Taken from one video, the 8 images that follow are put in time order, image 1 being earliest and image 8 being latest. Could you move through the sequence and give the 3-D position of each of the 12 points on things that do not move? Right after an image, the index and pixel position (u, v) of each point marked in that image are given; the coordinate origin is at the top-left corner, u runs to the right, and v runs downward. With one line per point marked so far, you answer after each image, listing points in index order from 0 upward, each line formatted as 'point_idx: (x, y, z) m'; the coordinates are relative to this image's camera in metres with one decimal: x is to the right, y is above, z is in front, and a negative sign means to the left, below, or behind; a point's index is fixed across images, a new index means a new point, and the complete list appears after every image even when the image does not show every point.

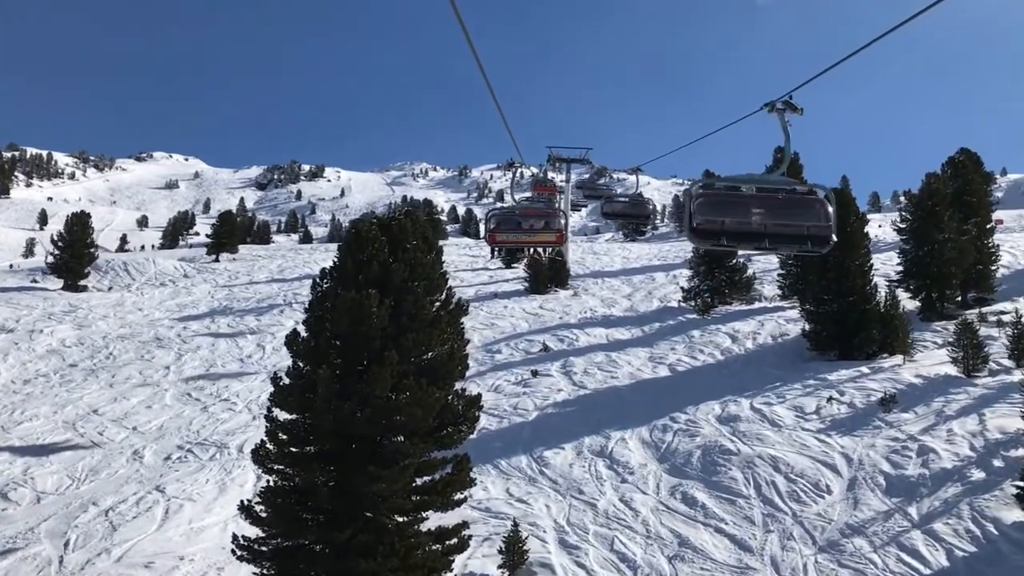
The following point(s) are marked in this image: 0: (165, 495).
0: (-6.7, -4.0, +12.6) m
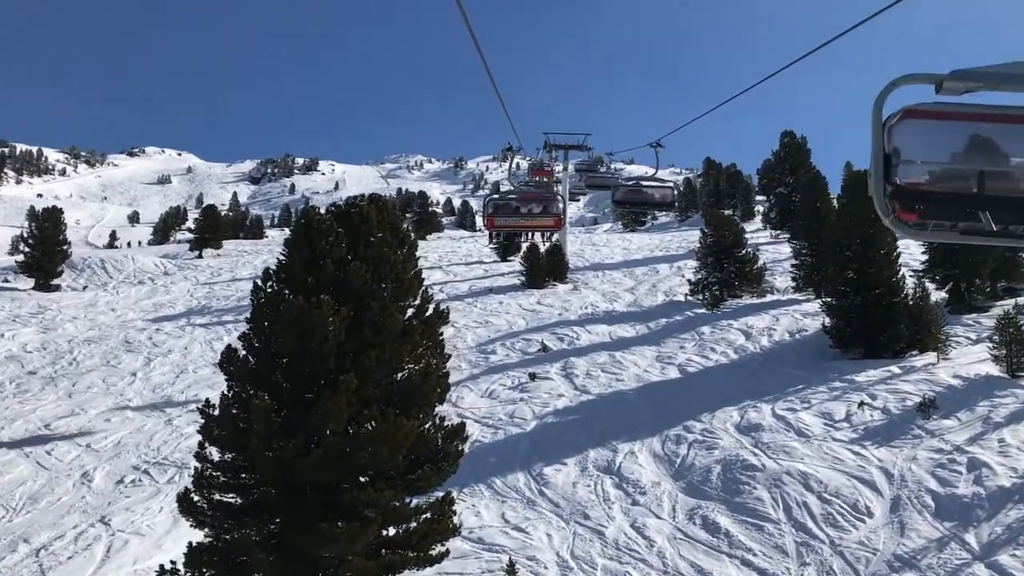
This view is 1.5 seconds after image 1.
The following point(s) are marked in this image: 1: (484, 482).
0: (-6.8, -4.1, +11.0) m
1: (-0.6, -3.9, +13.1) m
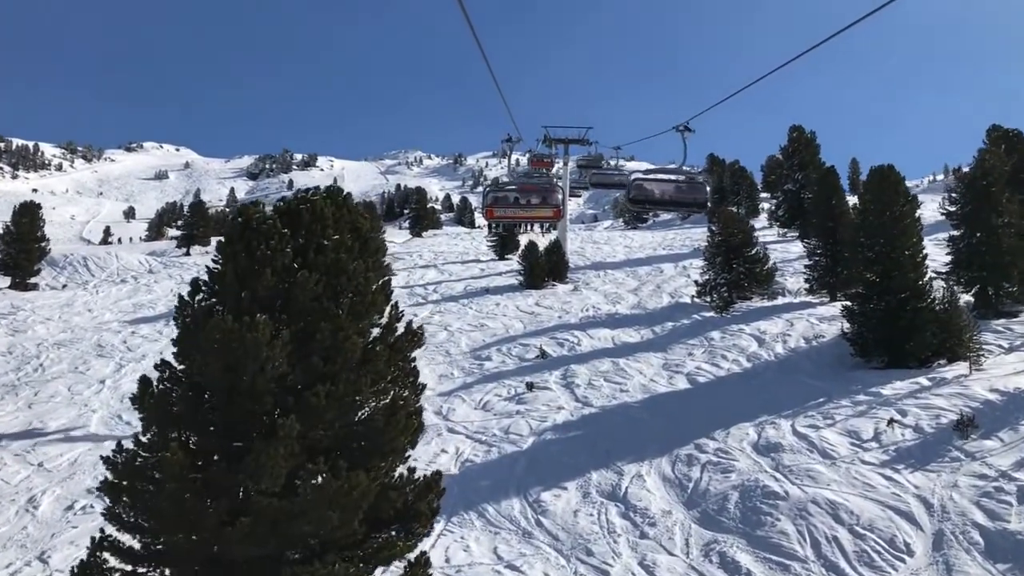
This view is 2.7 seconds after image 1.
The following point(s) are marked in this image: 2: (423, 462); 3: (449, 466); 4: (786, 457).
0: (-6.9, -4.2, +9.7) m
1: (-0.7, -4.0, +11.8) m
2: (-1.8, -3.6, +13.5) m
3: (-1.3, -3.6, +13.2) m
4: (+5.3, -3.3, +12.6) m
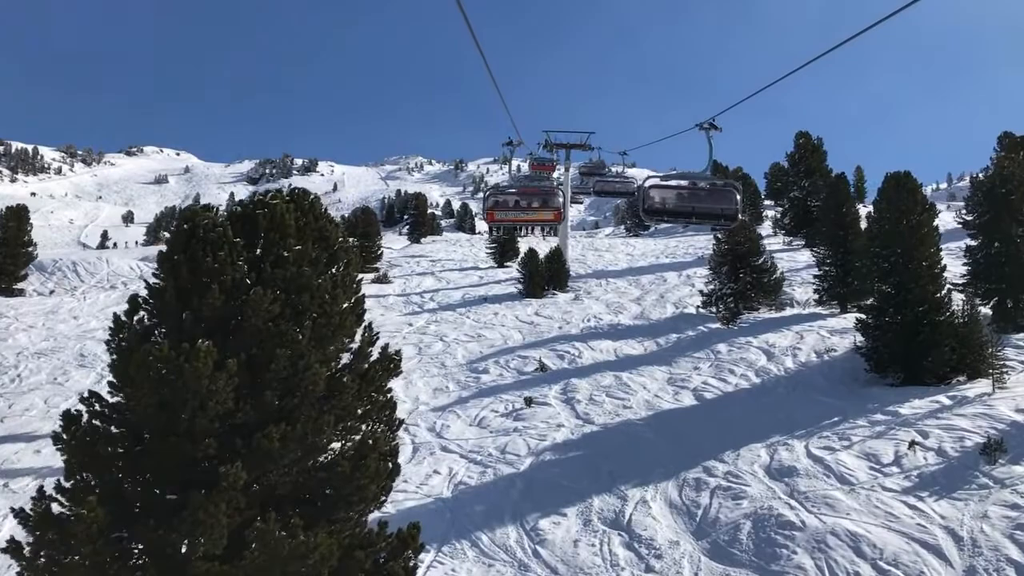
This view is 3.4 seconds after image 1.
0: (-7.0, -4.3, +8.9) m
1: (-0.7, -4.2, +10.9) m
2: (-1.9, -3.8, +12.7) m
3: (-1.4, -3.8, +12.4) m
4: (+5.3, -3.5, +11.8) m
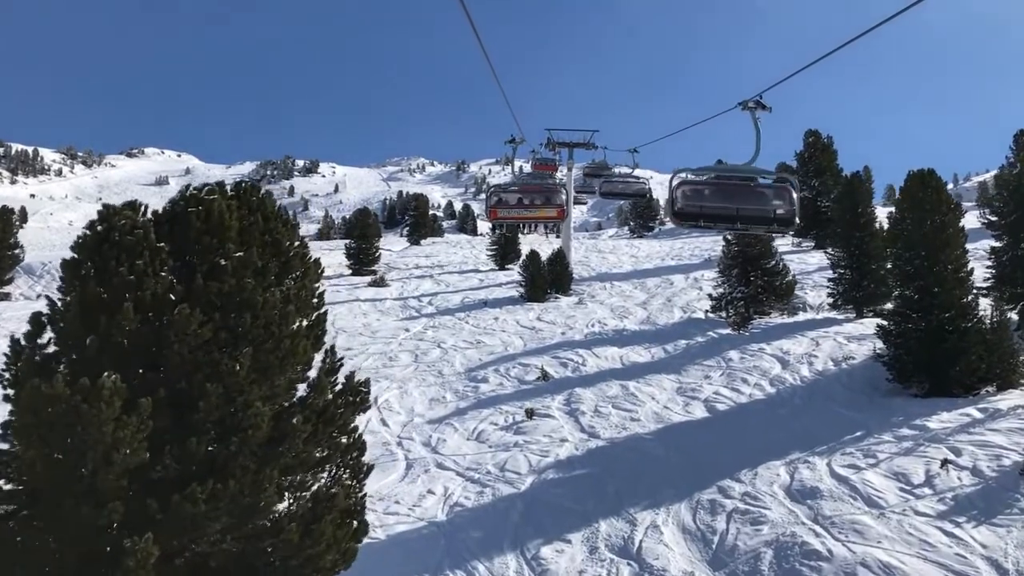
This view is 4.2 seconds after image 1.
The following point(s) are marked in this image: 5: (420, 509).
0: (-7.0, -4.4, +8.0) m
1: (-0.8, -4.3, +10.0) m
2: (-1.9, -3.9, +11.8) m
3: (-1.4, -4.0, +11.5) m
4: (+5.2, -3.6, +10.9) m
5: (-1.6, -4.0, +11.6) m
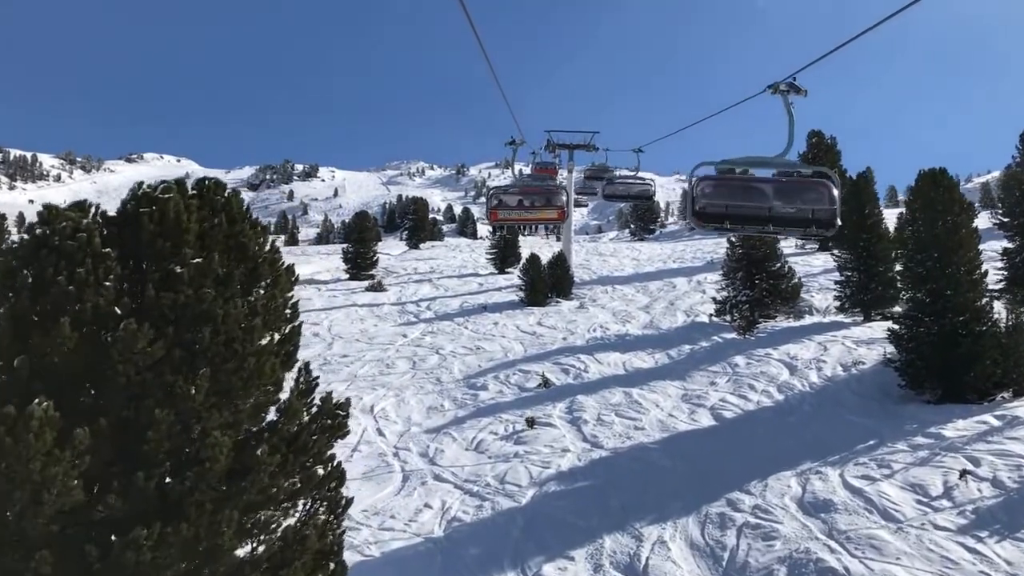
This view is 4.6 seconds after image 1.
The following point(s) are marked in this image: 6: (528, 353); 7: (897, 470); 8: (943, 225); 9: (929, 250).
0: (-7.0, -4.5, +7.5) m
1: (-0.7, -4.4, +9.5) m
2: (-1.9, -4.0, +11.3) m
3: (-1.4, -4.1, +11.0) m
4: (+5.3, -3.7, +10.4) m
5: (-1.6, -4.1, +11.2) m
6: (+0.5, -2.0, +19.8) m
7: (+6.9, -3.3, +11.7) m
8: (+9.9, +1.4, +14.9) m
9: (+9.6, +0.9, +15.0) m
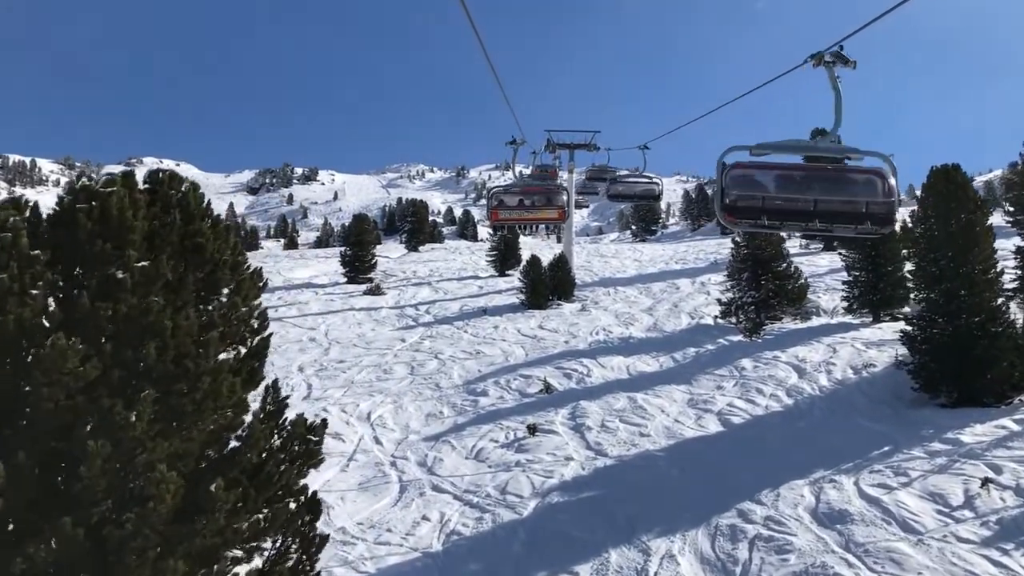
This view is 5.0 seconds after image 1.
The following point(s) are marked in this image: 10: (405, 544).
0: (-7.0, -4.6, +7.0) m
1: (-0.7, -4.4, +9.1) m
2: (-1.9, -4.1, +10.9) m
3: (-1.3, -4.1, +10.6) m
4: (+5.3, -3.7, +9.9) m
5: (-1.6, -4.1, +10.7) m
6: (+0.5, -2.1, +19.4) m
7: (+6.9, -3.3, +11.2) m
8: (+9.9, +1.4, +14.5) m
9: (+9.6, +0.9, +14.5) m
10: (-1.7, -4.1, +10.6) m
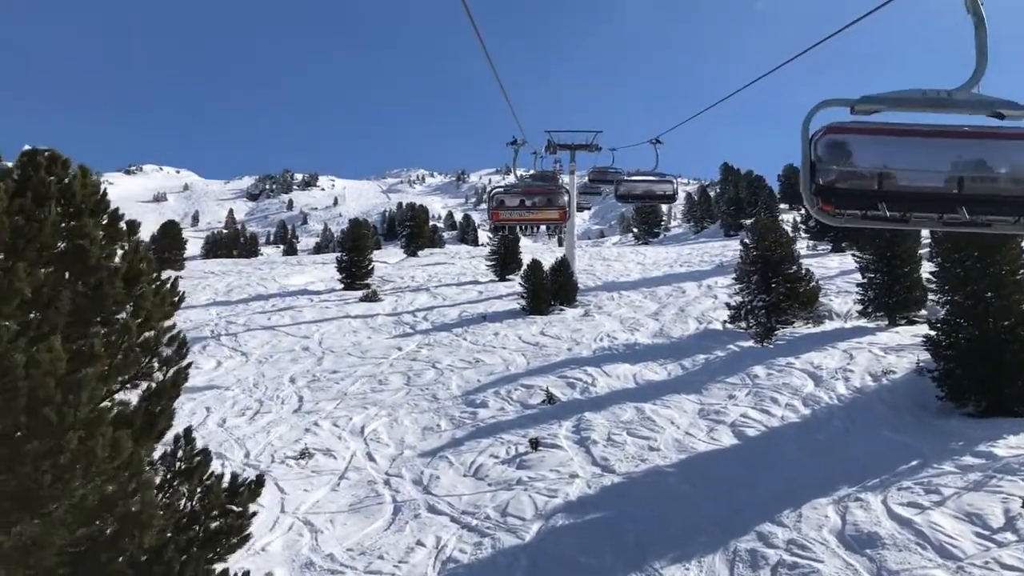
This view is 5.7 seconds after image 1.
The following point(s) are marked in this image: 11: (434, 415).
0: (-7.0, -4.8, +6.2) m
1: (-0.7, -4.5, +8.3) m
2: (-1.9, -4.2, +10.0) m
3: (-1.3, -4.2, +9.8) m
4: (+5.3, -3.8, +9.1) m
5: (-1.6, -4.2, +9.9) m
6: (+0.5, -2.2, +18.6) m
7: (+6.9, -3.3, +10.4) m
8: (+9.9, +1.4, +13.7) m
9: (+9.6, +0.8, +13.7) m
10: (-1.7, -4.3, +9.7) m
11: (-1.9, -3.0, +15.6) m
